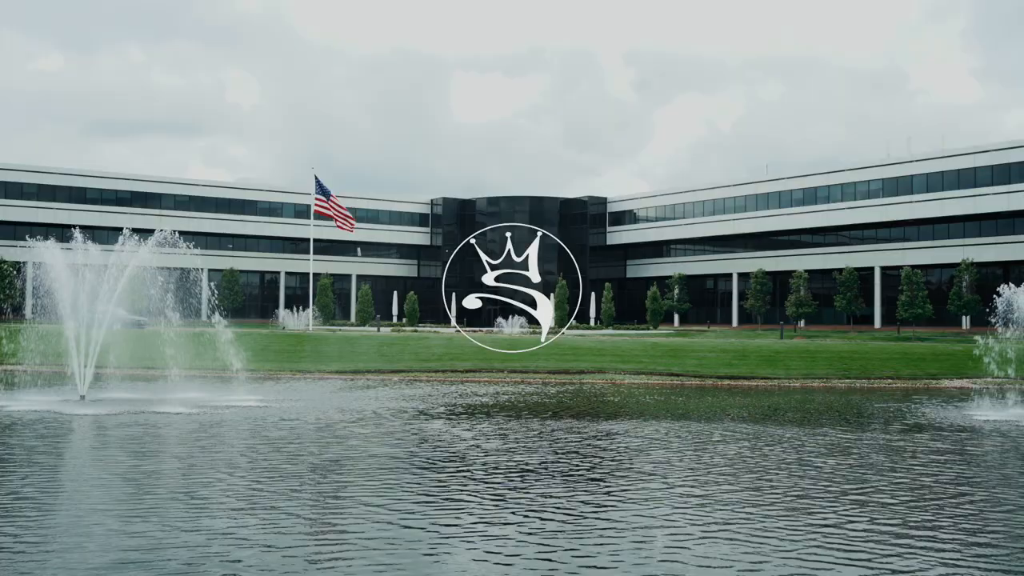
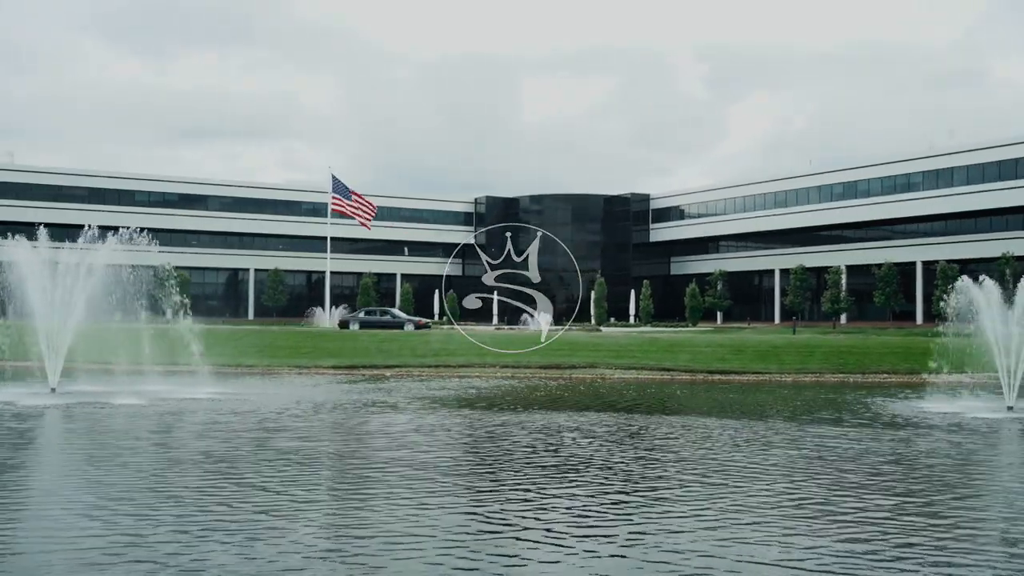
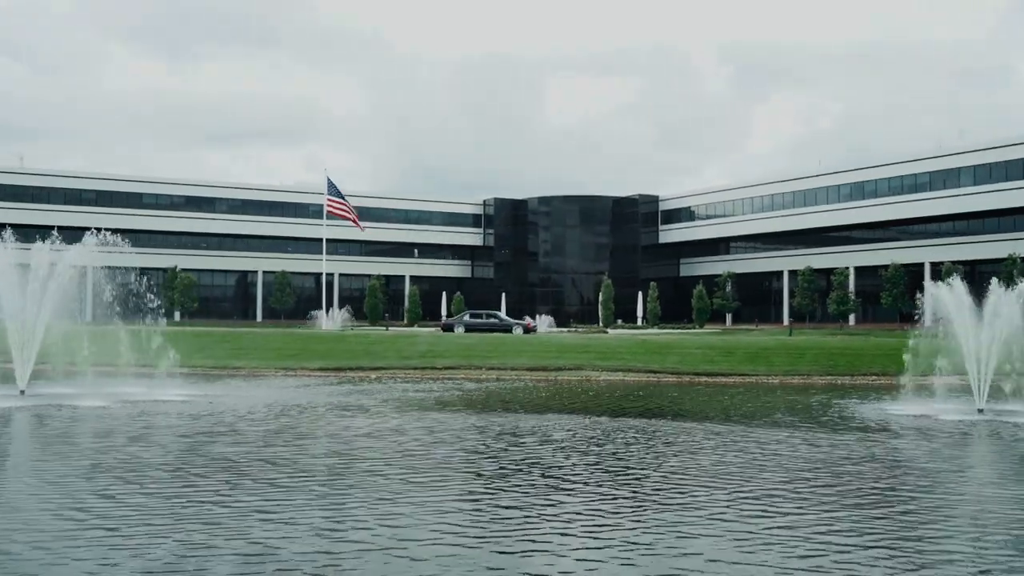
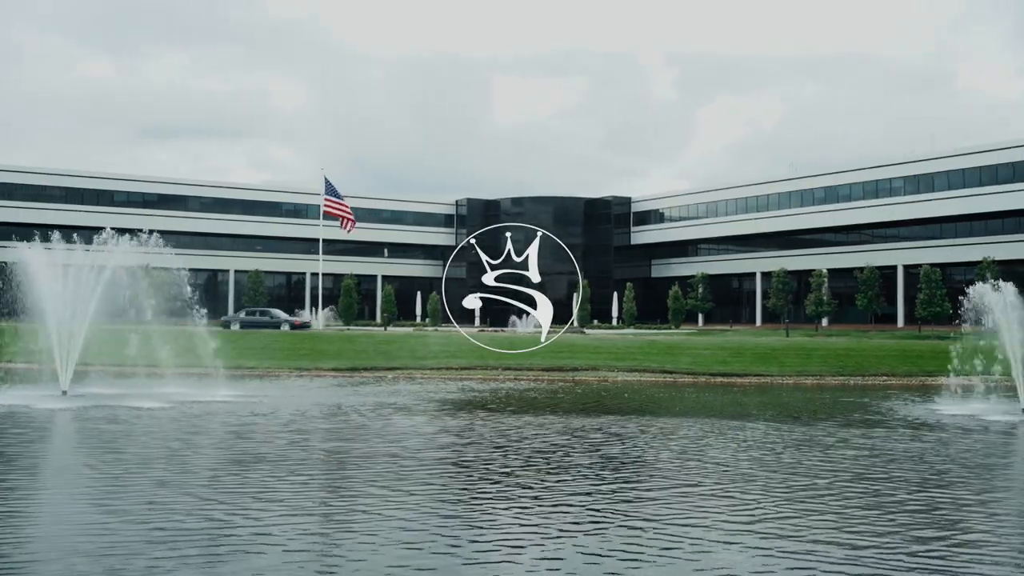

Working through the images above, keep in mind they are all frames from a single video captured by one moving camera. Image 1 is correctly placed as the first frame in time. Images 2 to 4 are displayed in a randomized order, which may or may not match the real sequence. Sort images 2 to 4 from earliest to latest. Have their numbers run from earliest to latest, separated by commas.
4, 2, 3
